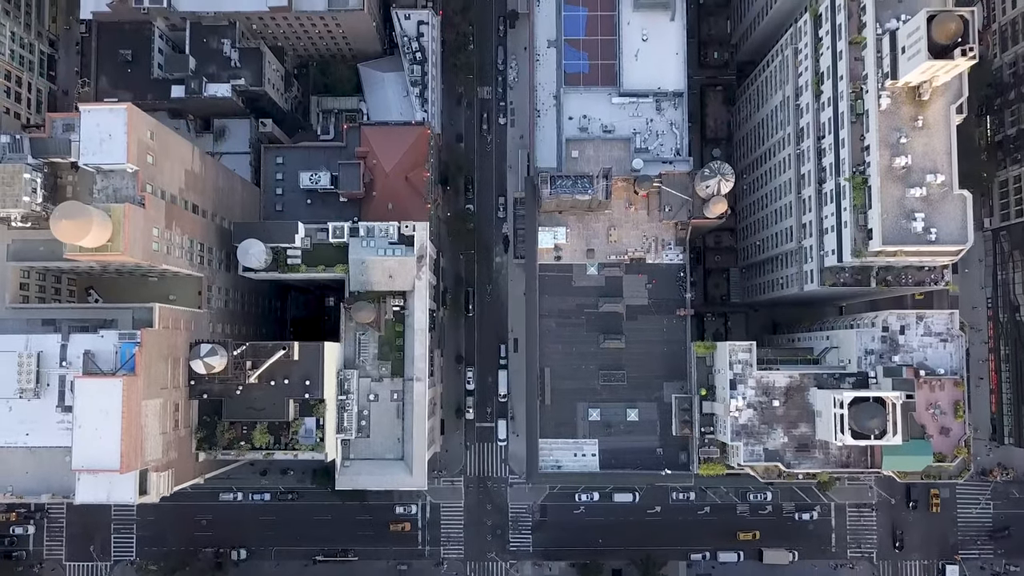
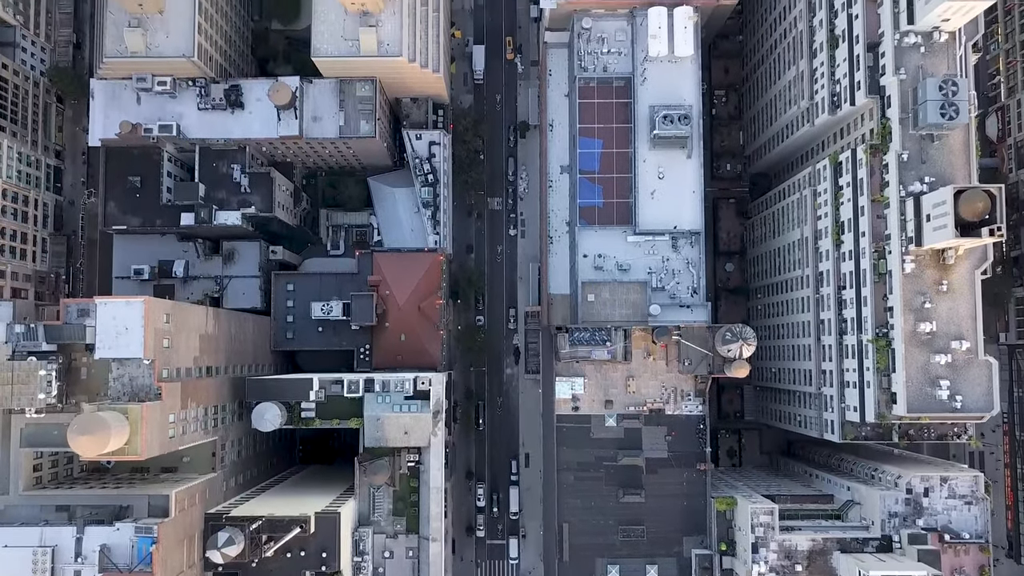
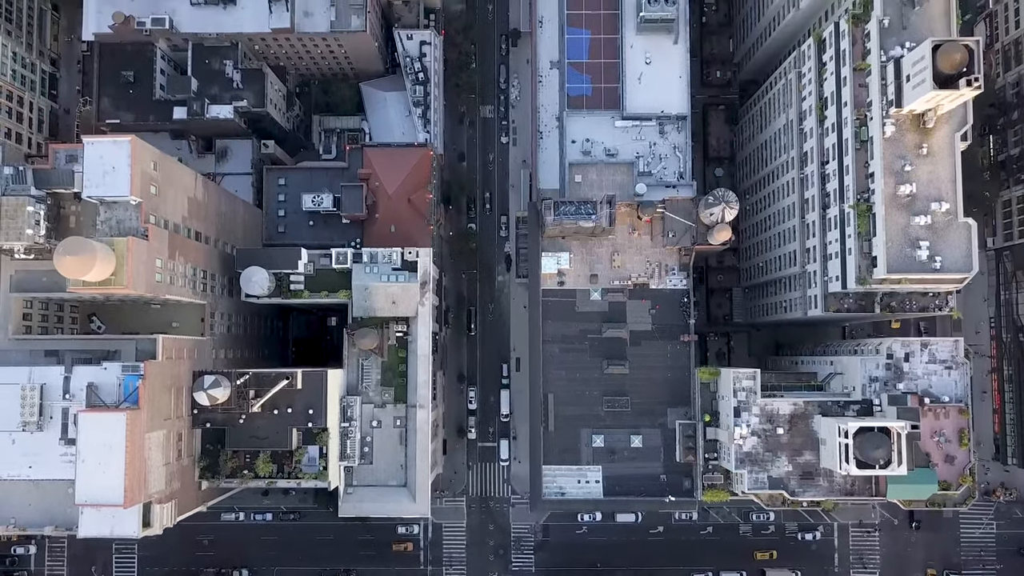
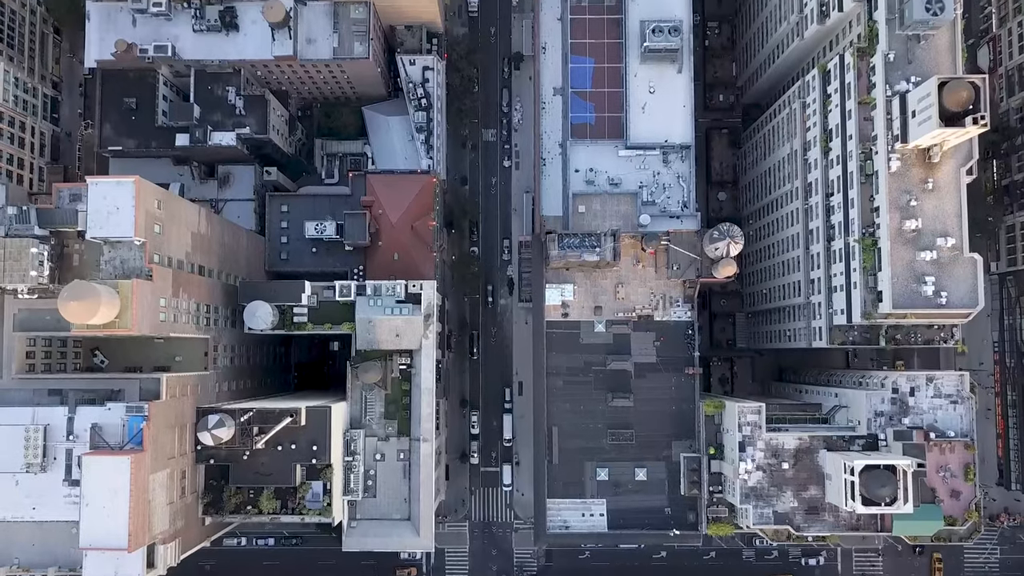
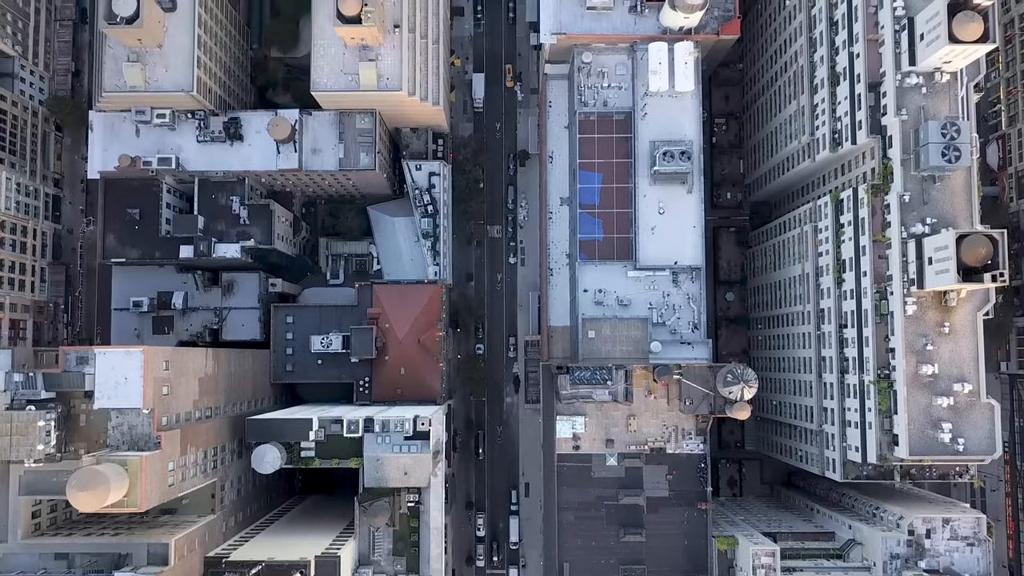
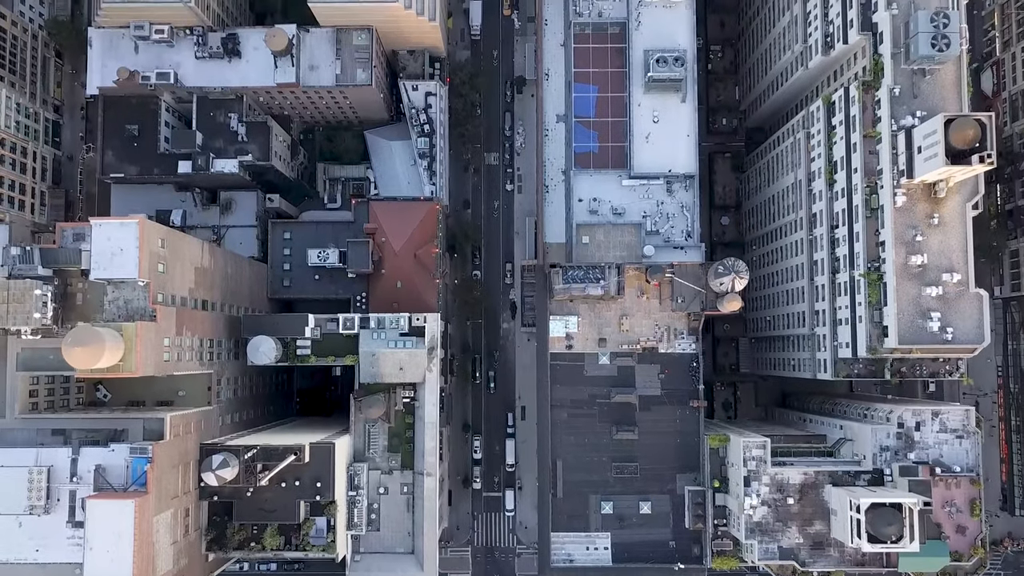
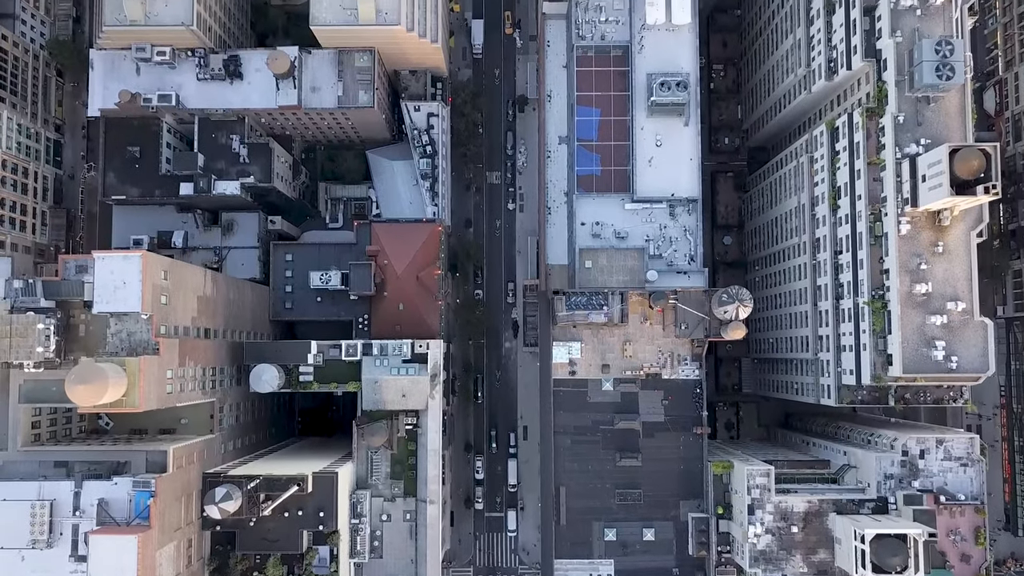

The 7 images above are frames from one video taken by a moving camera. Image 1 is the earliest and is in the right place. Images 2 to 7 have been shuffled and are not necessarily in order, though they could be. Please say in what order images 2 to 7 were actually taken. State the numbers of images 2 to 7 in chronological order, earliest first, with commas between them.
3, 4, 6, 7, 2, 5
